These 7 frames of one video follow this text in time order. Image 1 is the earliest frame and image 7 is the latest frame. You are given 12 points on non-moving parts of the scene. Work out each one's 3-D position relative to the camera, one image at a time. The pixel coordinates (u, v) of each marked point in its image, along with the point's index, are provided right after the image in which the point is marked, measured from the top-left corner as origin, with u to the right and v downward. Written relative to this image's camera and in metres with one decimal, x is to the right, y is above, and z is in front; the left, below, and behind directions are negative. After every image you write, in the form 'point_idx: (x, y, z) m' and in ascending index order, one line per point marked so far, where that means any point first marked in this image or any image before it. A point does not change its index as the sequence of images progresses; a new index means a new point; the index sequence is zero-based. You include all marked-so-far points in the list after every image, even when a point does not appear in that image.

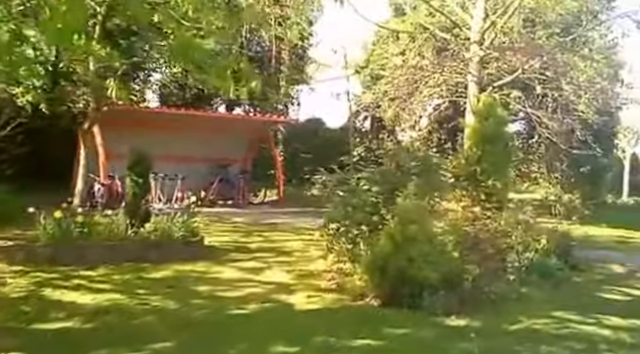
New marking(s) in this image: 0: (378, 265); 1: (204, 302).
0: (+0.6, -0.9, +8.7) m
1: (-1.1, -1.2, +8.2) m
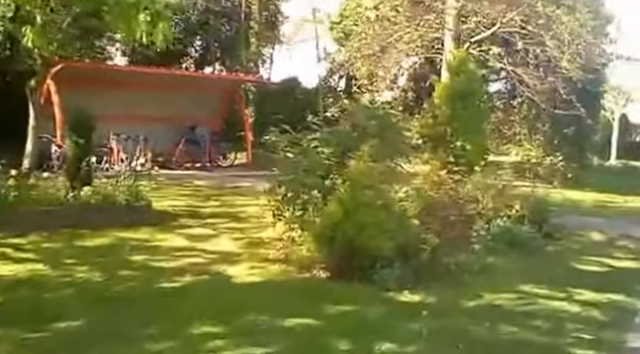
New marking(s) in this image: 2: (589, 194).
0: (+0.1, -0.5, +7.9) m
1: (-1.6, -0.9, +7.4) m
2: (+6.3, -0.4, +19.7) m
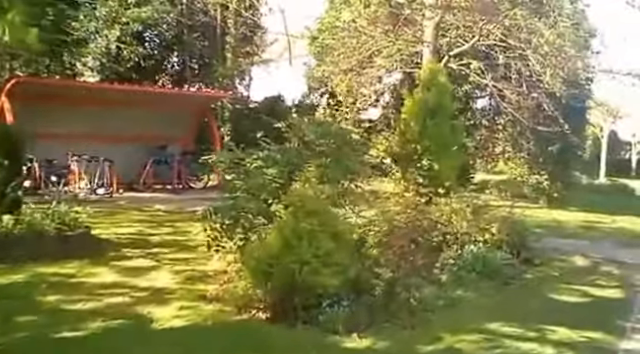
0: (-0.4, -0.8, +6.9) m
1: (-2.1, -1.1, +6.4) m
2: (+5.7, -0.8, +18.8) m
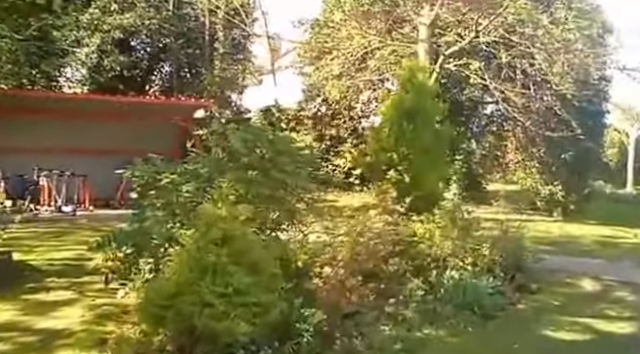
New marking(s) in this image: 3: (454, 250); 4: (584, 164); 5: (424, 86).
0: (-1.0, -0.9, +5.5) m
1: (-2.7, -1.2, +5.0) m
2: (+5.5, -1.0, +17.1) m
3: (+1.4, -0.7, +8.9) m
4: (+6.0, +0.3, +19.2) m
5: (+1.2, +1.1, +9.9) m
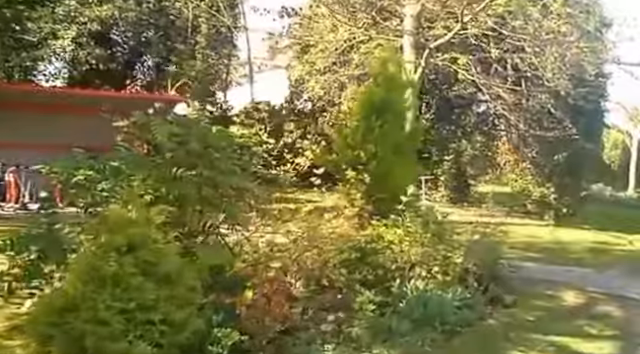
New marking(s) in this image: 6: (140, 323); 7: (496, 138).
0: (-1.5, -0.8, +4.7) m
1: (-3.2, -1.2, +4.3) m
2: (+5.2, -1.1, +16.4) m
3: (+0.9, -0.8, +8.1) m
4: (+5.6, +0.2, +18.4) m
5: (+0.8, +1.1, +9.2) m
6: (-1.0, -0.8, +4.6) m
7: (+3.5, +0.8, +16.8) m
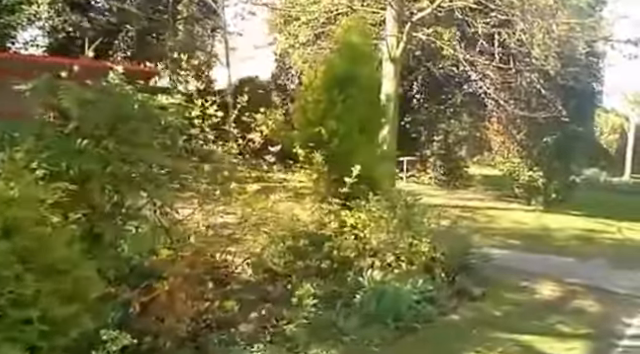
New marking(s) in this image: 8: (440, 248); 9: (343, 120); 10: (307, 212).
0: (-1.9, -0.7, +4.1) m
1: (-3.6, -1.0, +3.6) m
2: (+4.7, -0.8, +15.7) m
3: (+0.5, -0.6, +7.4) m
4: (+5.2, +0.6, +17.7) m
5: (+0.4, +1.3, +8.5) m
6: (-1.4, -0.7, +3.9) m
7: (+3.1, +1.1, +16.1) m
8: (+1.1, -0.7, +7.9) m
9: (+0.2, +0.6, +8.2) m
10: (-0.1, -0.3, +7.3) m
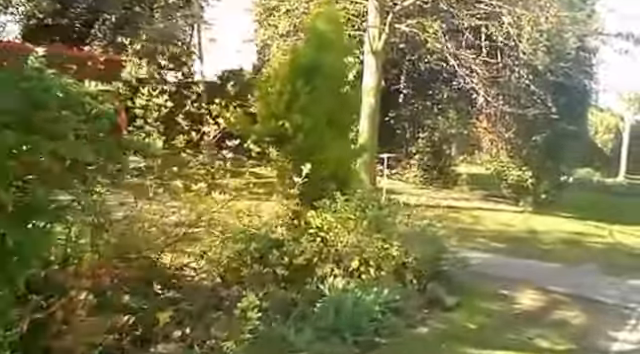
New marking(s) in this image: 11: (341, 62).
0: (-2.2, -0.7, +3.4) m
1: (-3.9, -1.0, +3.0) m
2: (+4.4, -0.8, +15.1) m
3: (+0.2, -0.6, +6.8) m
4: (+4.8, +0.6, +17.1) m
5: (+0.1, +1.3, +7.8) m
6: (-1.7, -0.6, +3.3) m
7: (+2.7, +1.1, +15.5) m
8: (+0.8, -0.7, +7.3) m
9: (-0.1, +0.6, +7.5) m
10: (-0.4, -0.3, +6.7) m
11: (+0.1, +1.1, +7.8) m
